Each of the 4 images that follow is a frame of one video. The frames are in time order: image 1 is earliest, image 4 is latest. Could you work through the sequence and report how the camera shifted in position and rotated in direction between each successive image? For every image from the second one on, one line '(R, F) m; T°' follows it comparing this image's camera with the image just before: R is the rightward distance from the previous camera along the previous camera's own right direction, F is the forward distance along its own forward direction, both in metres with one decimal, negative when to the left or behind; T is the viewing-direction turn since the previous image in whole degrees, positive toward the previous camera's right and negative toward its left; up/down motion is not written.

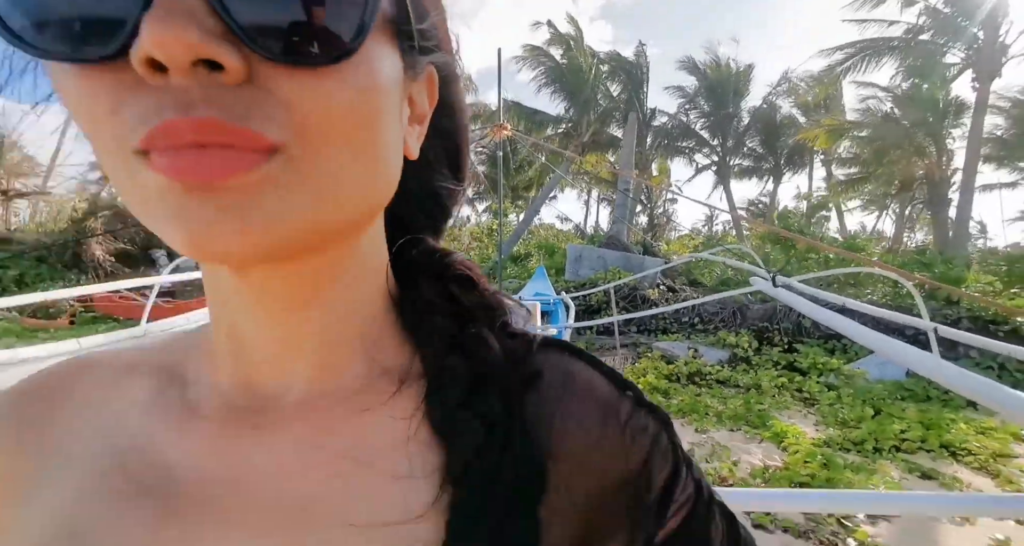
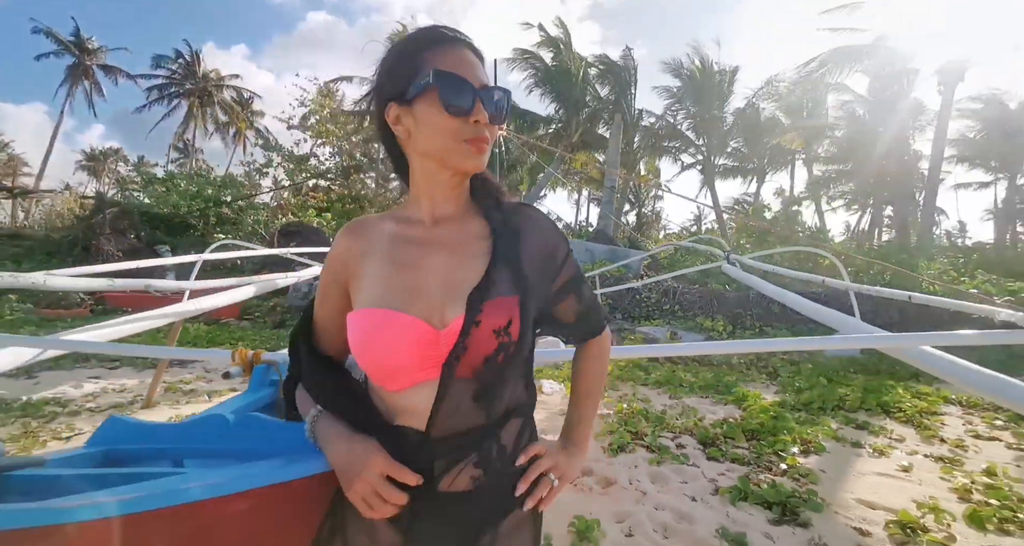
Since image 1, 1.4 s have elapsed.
(0.0, -0.6) m; +1°
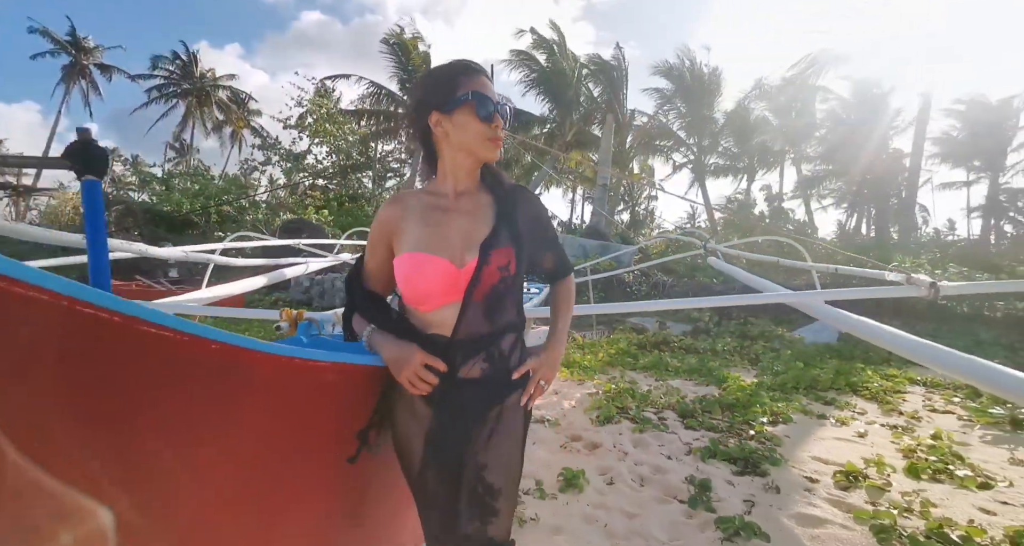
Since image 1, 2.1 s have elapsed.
(0.0, -0.4) m; +1°
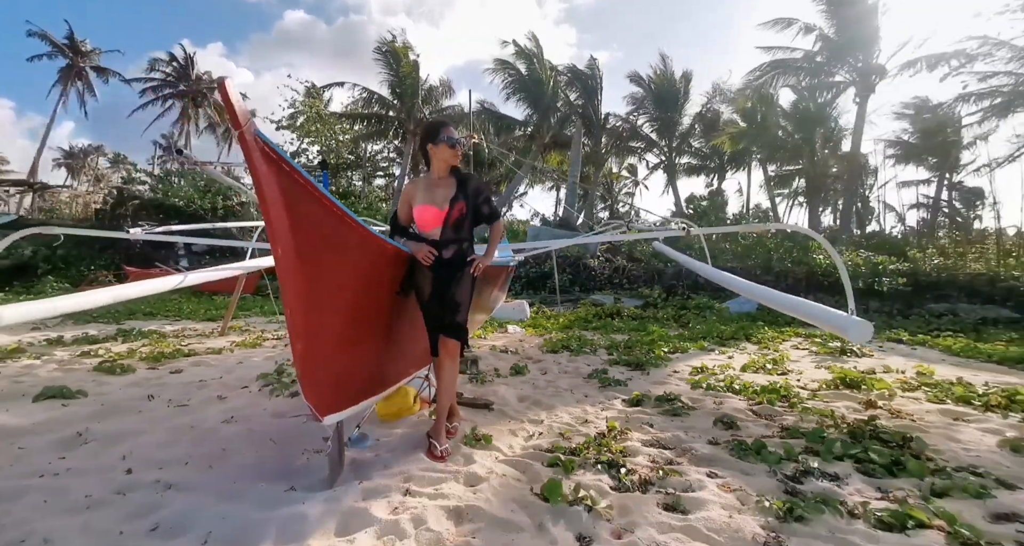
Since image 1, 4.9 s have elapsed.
(+0.2, -1.5) m; +1°
